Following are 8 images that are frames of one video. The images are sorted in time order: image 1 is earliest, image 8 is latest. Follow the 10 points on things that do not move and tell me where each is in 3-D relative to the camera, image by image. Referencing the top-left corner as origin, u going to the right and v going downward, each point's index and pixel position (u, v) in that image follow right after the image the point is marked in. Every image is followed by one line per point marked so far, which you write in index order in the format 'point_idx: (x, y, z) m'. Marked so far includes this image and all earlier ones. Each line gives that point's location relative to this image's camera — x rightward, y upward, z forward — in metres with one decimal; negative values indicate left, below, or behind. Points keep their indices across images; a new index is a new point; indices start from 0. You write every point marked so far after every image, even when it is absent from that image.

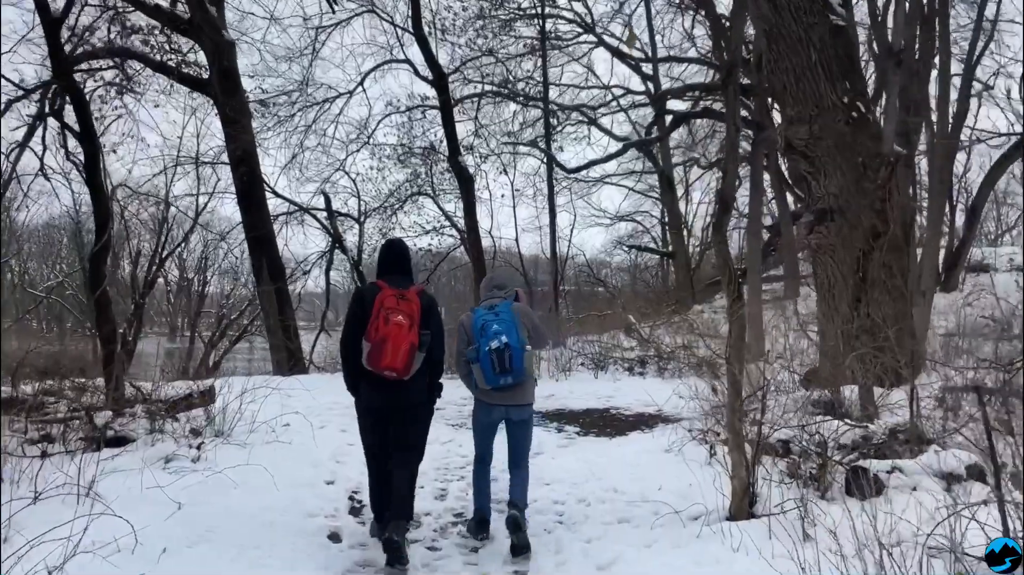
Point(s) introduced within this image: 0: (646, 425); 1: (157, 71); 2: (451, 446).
0: (+1.4, -1.4, +8.2) m
1: (-8.3, +5.0, +18.4) m
2: (-0.5, -1.4, +7.0) m
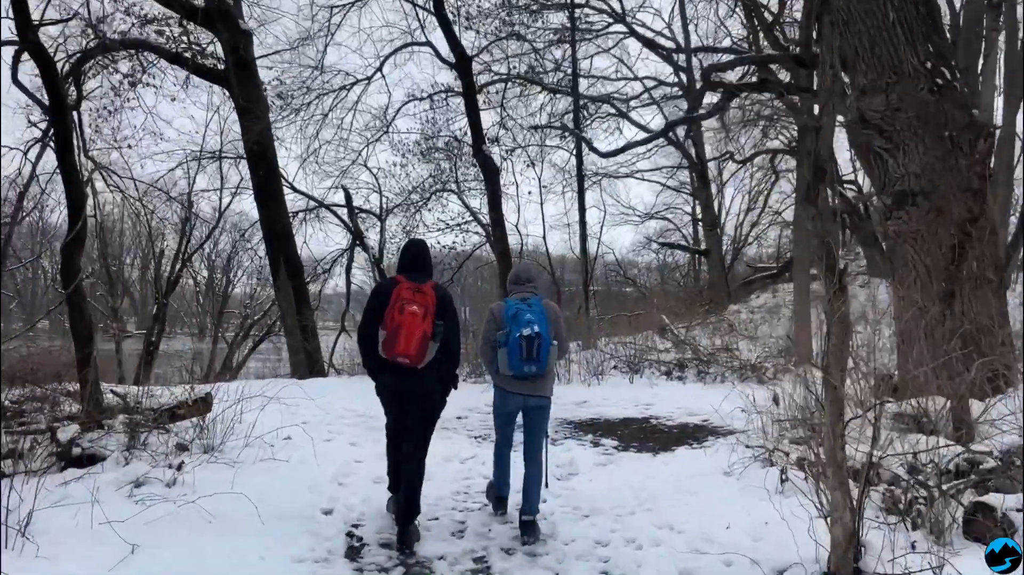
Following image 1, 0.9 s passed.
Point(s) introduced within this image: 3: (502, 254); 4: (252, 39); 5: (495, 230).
0: (+1.7, -1.4, +7.3) m
1: (-7.6, +5.1, +17.7) m
2: (-0.3, -1.4, +6.1) m
3: (-0.2, +0.6, +12.6) m
4: (-5.3, +5.1, +16.1) m
5: (-0.3, +1.0, +12.5) m
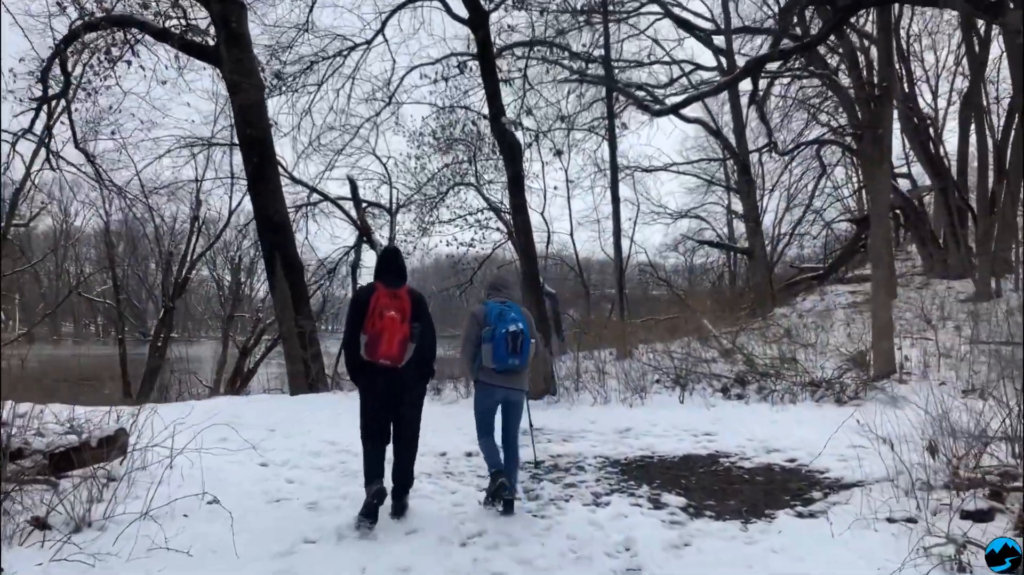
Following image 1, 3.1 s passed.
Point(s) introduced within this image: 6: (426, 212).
0: (+1.9, -1.4, +5.2) m
1: (-7.1, +5.0, +16.0) m
2: (-0.2, -1.3, +4.1) m
3: (+0.2, +0.5, +10.5) m
4: (-4.9, +5.0, +14.3) m
5: (+0.1, +1.0, +10.5) m
6: (-2.2, +1.8, +19.7) m
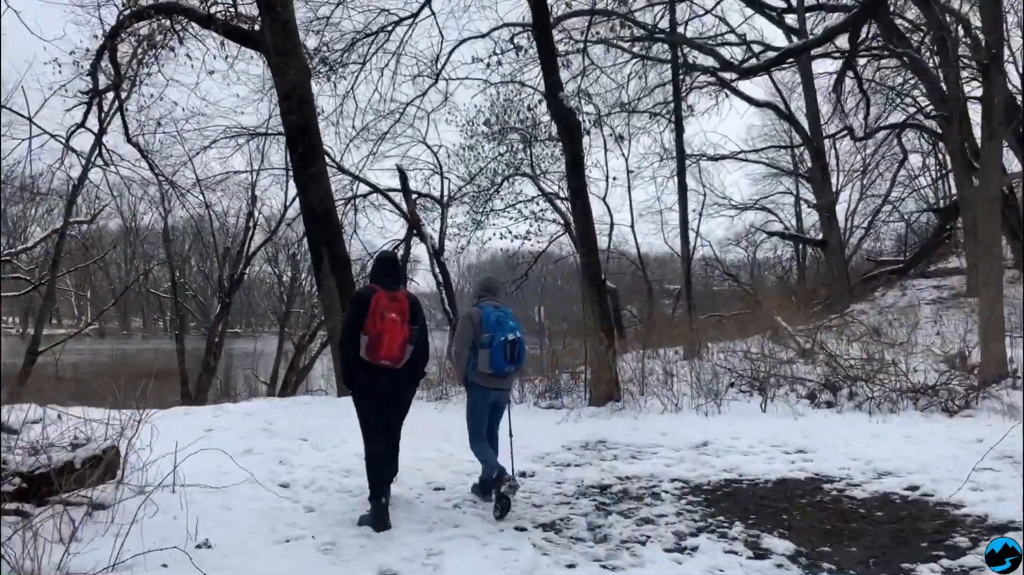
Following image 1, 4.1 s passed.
0: (+2.2, -1.3, +4.1) m
1: (-6.0, +5.1, +15.4) m
2: (+0.1, -1.3, +3.2) m
3: (+0.9, +0.6, +9.5) m
4: (-3.9, +5.1, +13.6) m
5: (+0.8, +1.0, +9.5) m
6: (-0.8, +1.9, +18.8) m
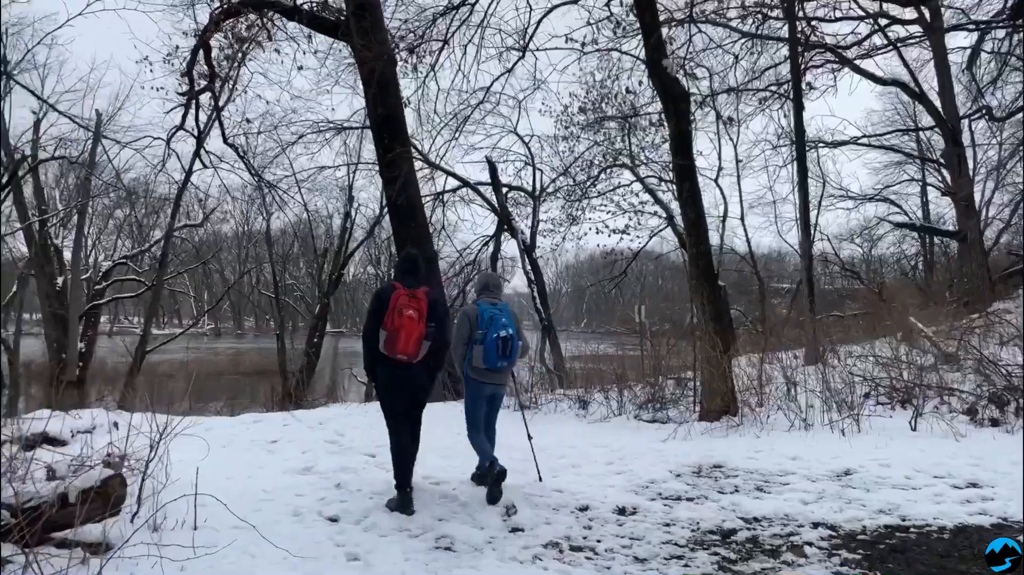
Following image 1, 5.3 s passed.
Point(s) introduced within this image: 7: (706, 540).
0: (+2.5, -1.3, +2.7) m
1: (-4.2, +5.1, +15.0) m
2: (+0.3, -1.3, +2.1) m
3: (+1.9, +0.7, +8.3) m
4: (-2.3, +5.1, +12.9) m
5: (+1.8, +1.1, +8.3) m
6: (+1.4, +2.0, +17.7) m
7: (+1.0, -1.3, +4.2) m
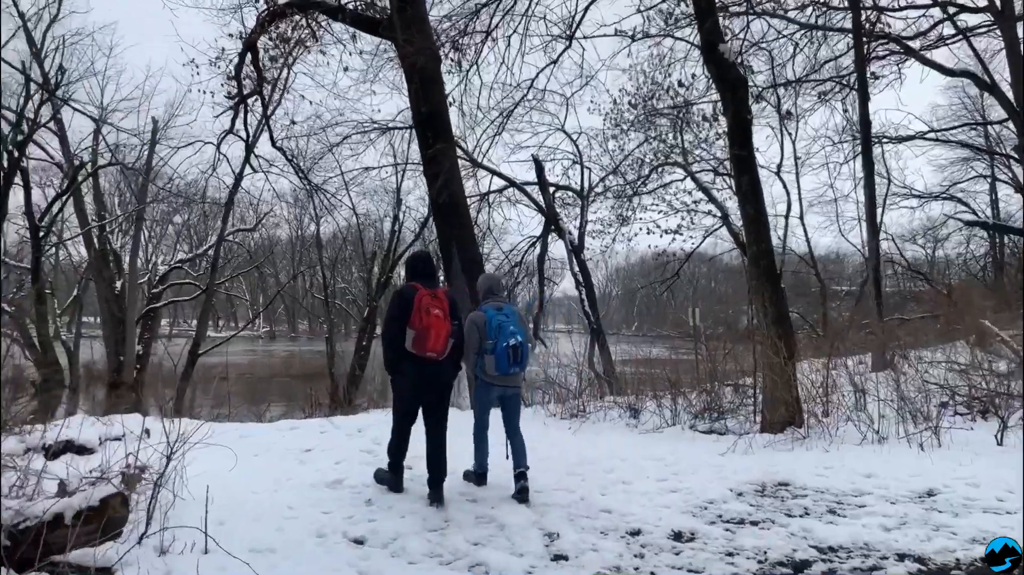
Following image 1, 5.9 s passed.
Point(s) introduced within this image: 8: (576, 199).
0: (+2.6, -1.3, +2.1) m
1: (-3.3, +5.1, +14.9) m
2: (+0.4, -1.3, +1.6) m
3: (+2.4, +0.7, +7.8) m
4: (-1.6, +5.1, +12.6) m
5: (+2.3, +1.1, +7.8) m
6: (+2.4, +1.9, +17.2) m
7: (+1.2, -1.3, +3.6) m
8: (+1.3, +1.9, +16.3) m
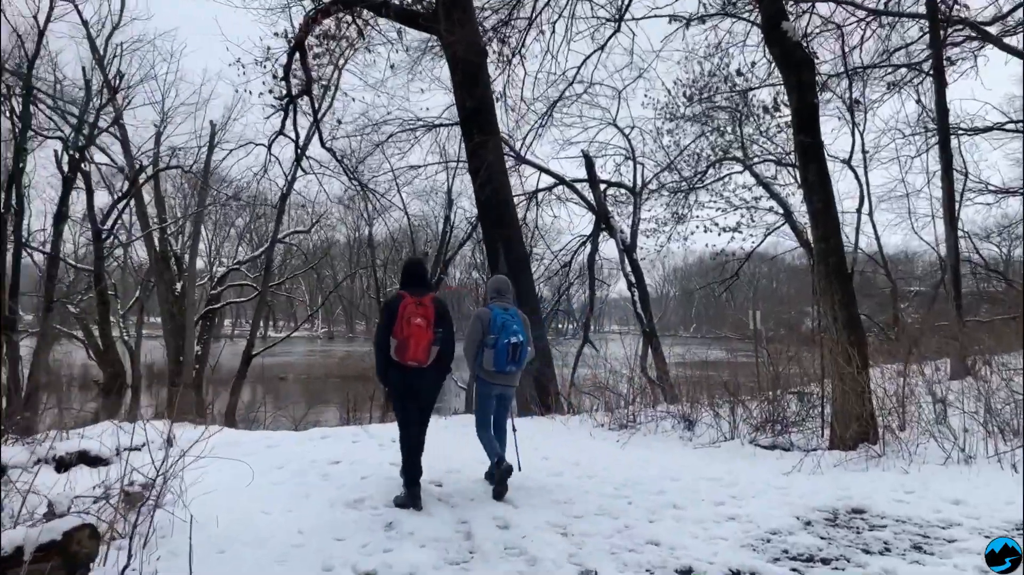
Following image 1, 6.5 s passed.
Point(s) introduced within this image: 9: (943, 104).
0: (+2.6, -1.3, +1.4) m
1: (-2.4, +5.0, +14.6) m
2: (+0.4, -1.3, +1.1) m
3: (+2.8, +0.6, +7.1) m
4: (-0.8, +5.1, +12.2) m
5: (+2.7, +1.1, +7.1) m
6: (+3.5, +1.9, +16.5) m
7: (+1.3, -1.3, +3.0) m
8: (+2.3, +1.8, +15.6) m
9: (+7.2, +3.1, +13.5) m
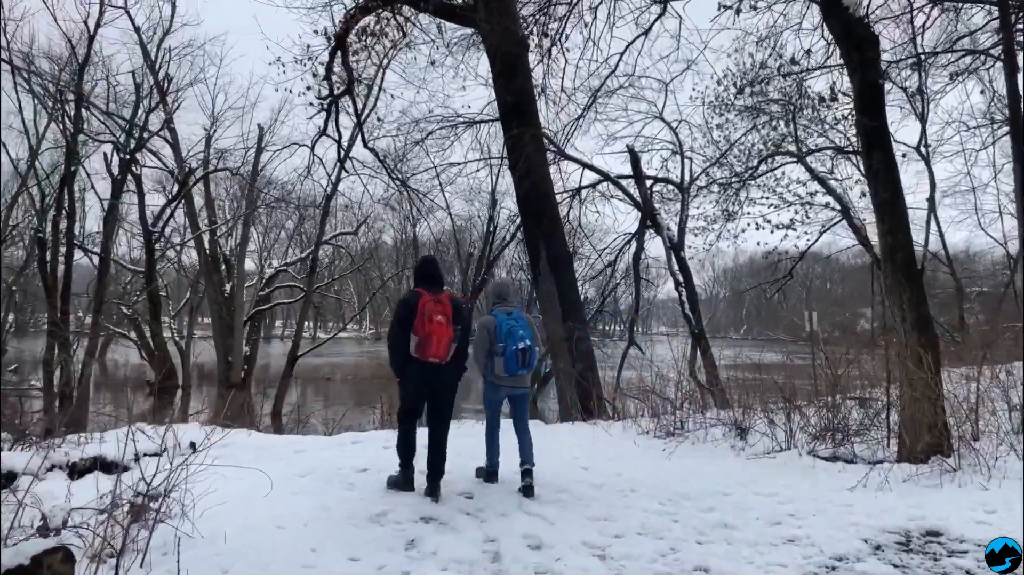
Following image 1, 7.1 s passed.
0: (+2.6, -1.2, +0.9) m
1: (-1.7, +5.0, +14.3) m
2: (+0.3, -1.2, +0.7) m
3: (+3.1, +0.7, +6.5) m
4: (-0.2, +5.1, +11.9) m
5: (+3.0, +1.1, +6.5) m
6: (+4.4, +1.9, +15.9) m
7: (+1.4, -1.3, +2.6) m
8: (+3.2, +1.8, +15.1) m
9: (+7.9, +3.1, +12.7) m
